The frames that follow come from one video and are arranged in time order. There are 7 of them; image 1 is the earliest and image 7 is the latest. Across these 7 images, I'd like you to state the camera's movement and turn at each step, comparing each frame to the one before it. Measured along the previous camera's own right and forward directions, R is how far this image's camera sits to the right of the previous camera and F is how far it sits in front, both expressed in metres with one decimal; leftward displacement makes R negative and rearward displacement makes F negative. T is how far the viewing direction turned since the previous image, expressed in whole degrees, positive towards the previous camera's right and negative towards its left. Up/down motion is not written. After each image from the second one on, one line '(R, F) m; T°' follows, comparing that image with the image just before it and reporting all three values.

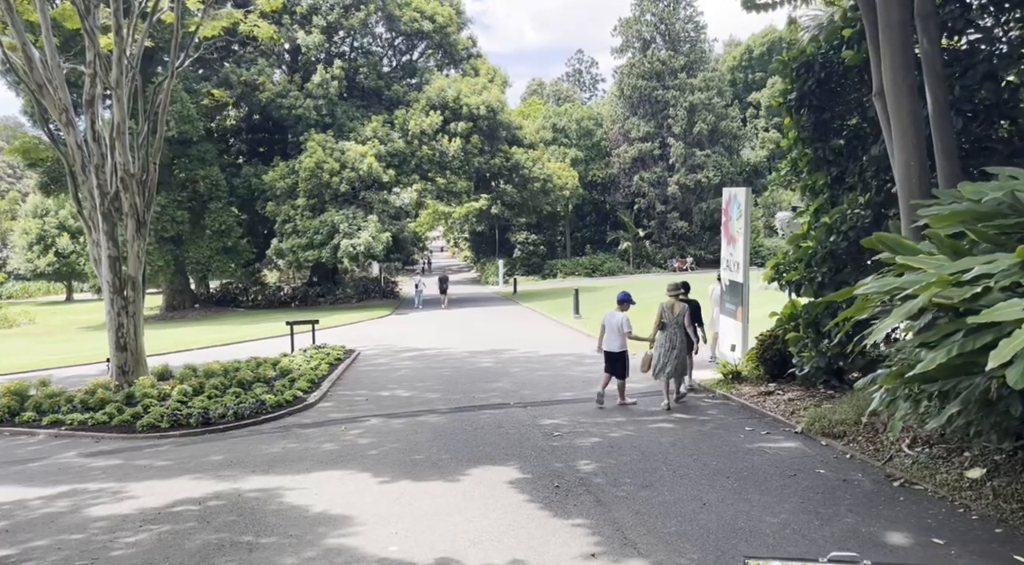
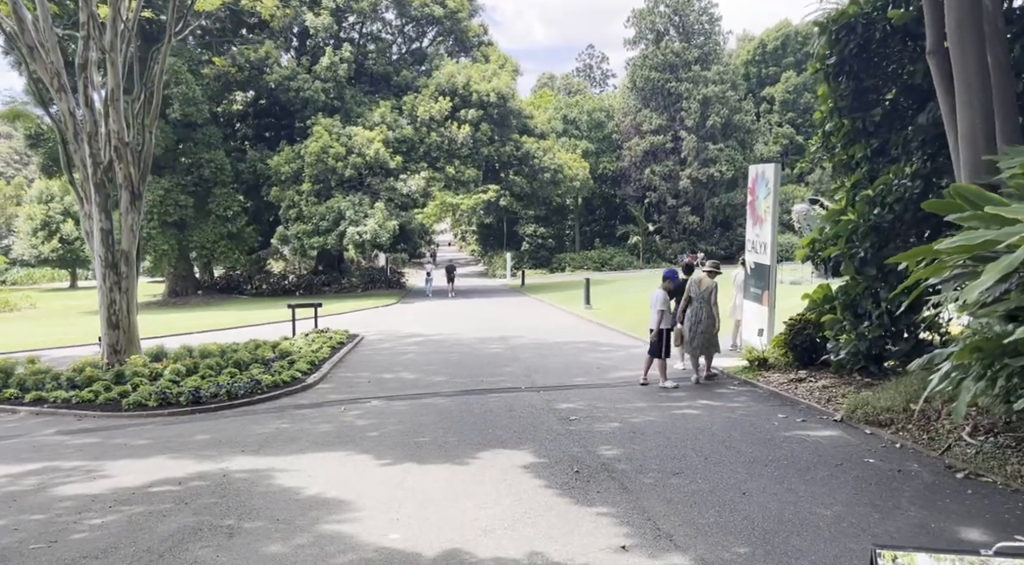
(-0.1, +0.6) m; 0°
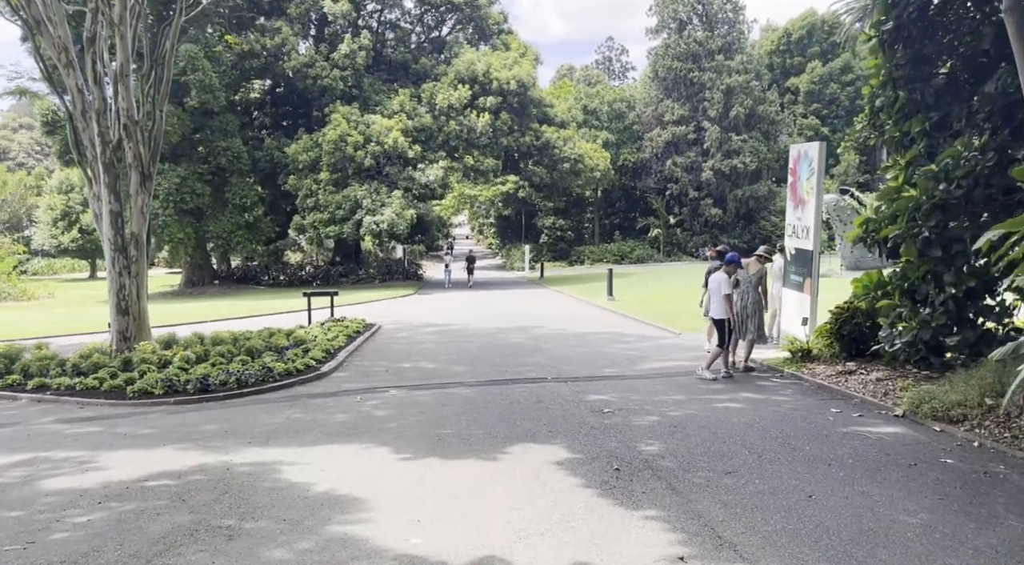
(-0.1, +0.6) m; -1°
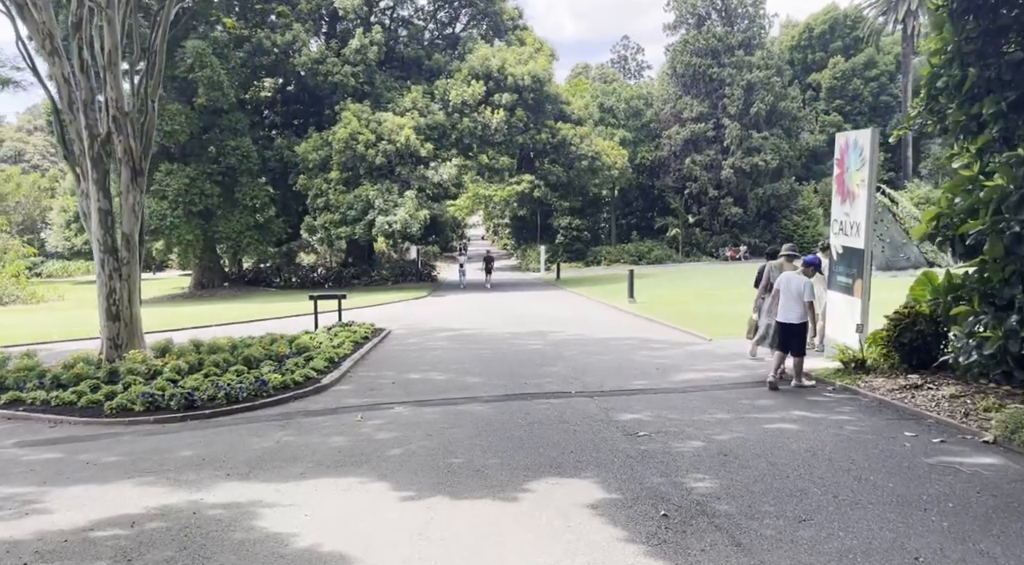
(-0.1, +0.9) m; -1°
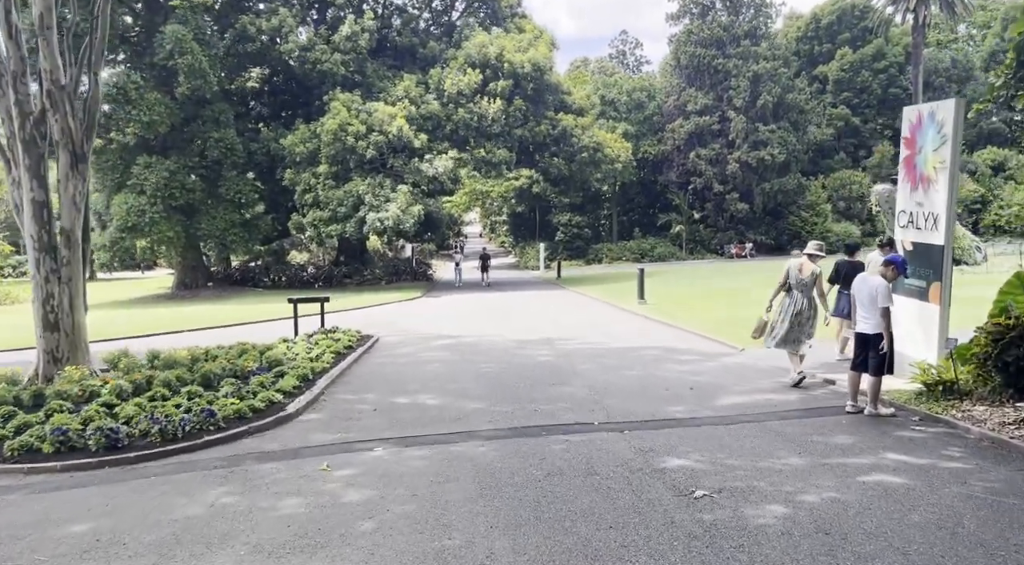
(-0.1, +1.6) m; 0°
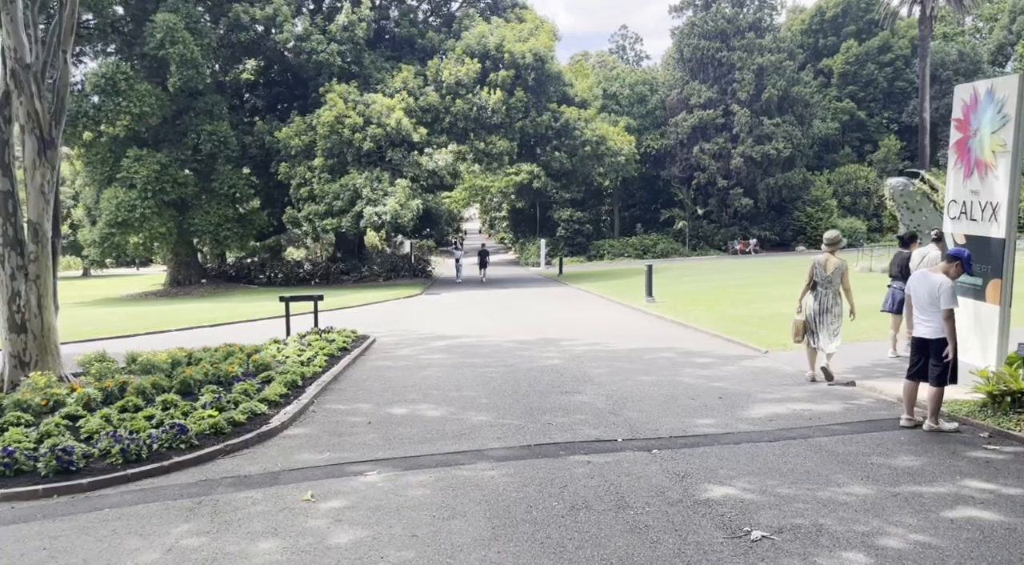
(-0.1, +0.8) m; 0°
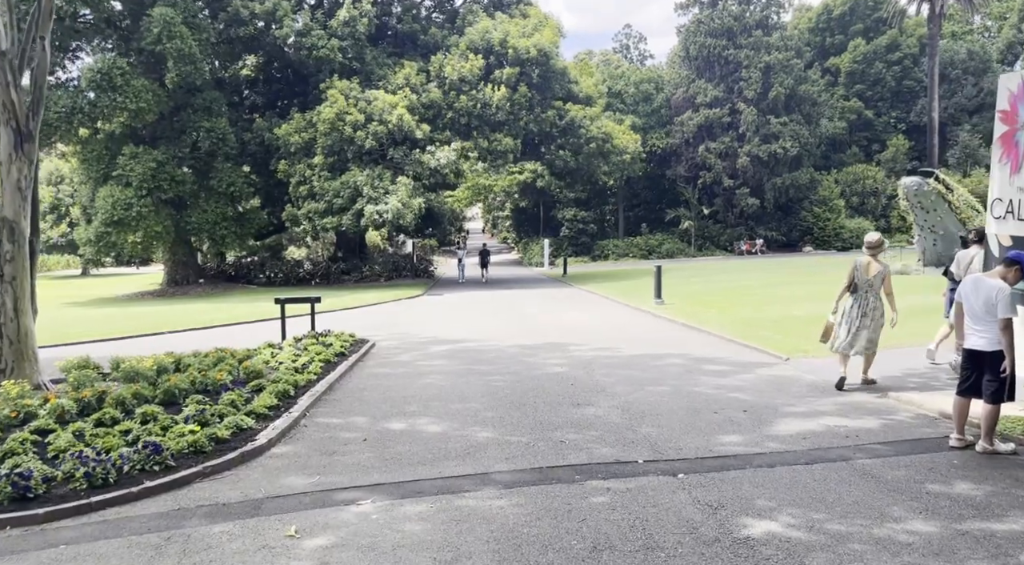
(-0.1, +0.6) m; 0°
